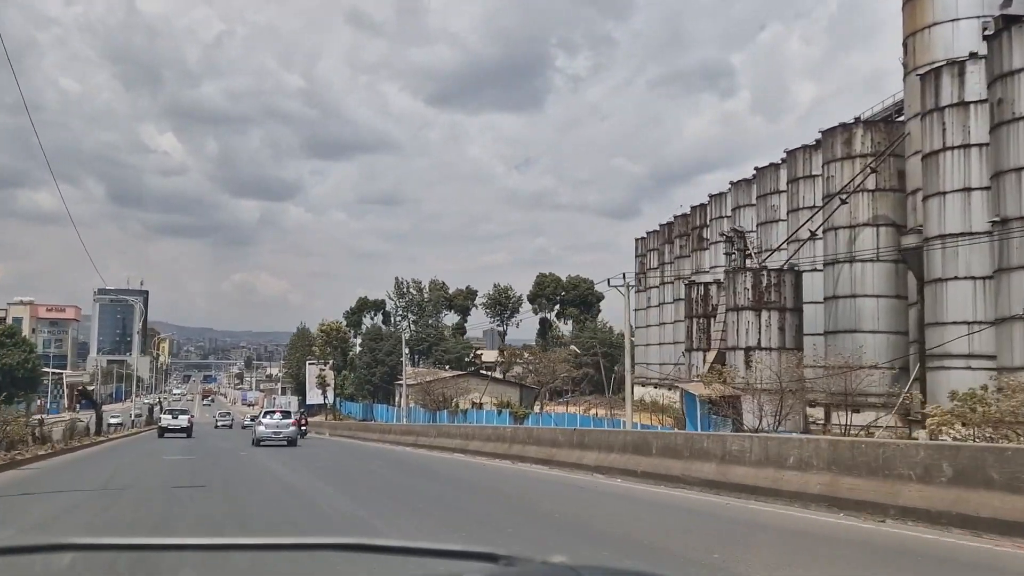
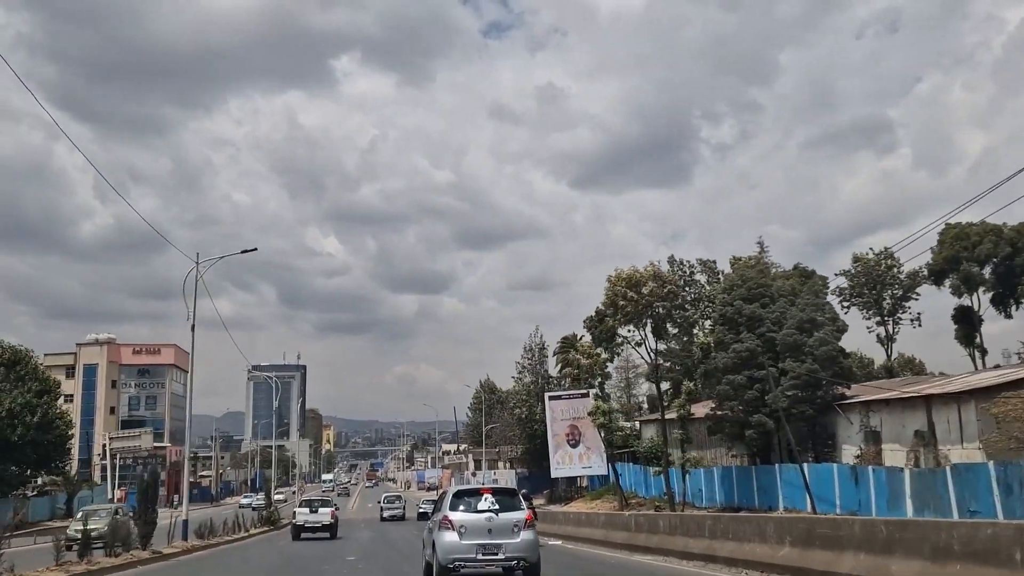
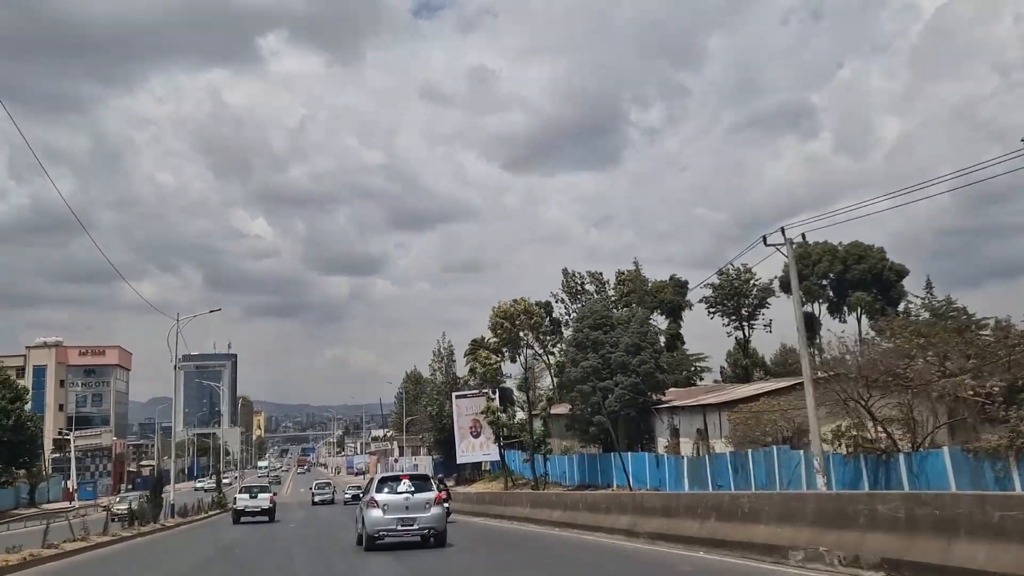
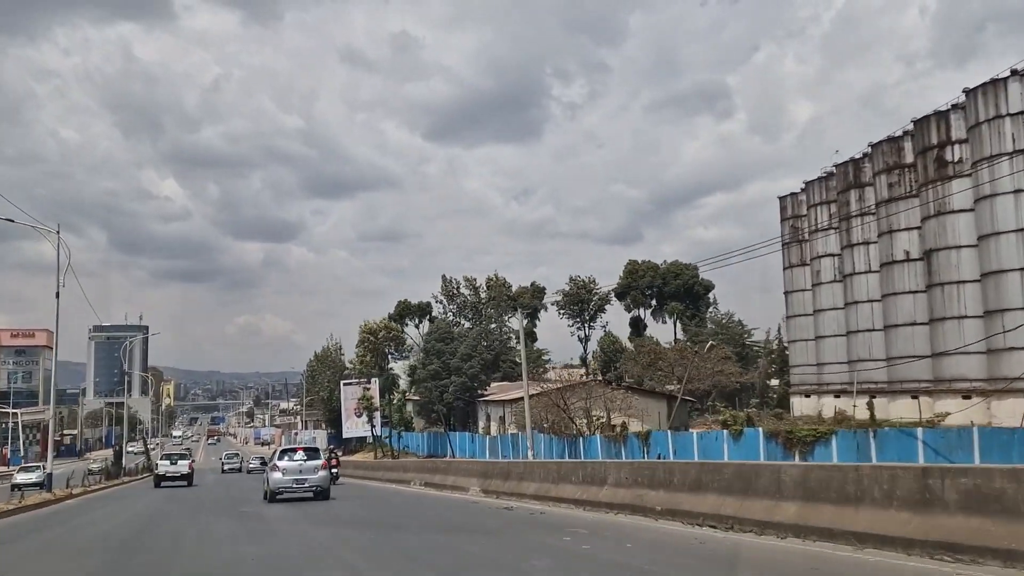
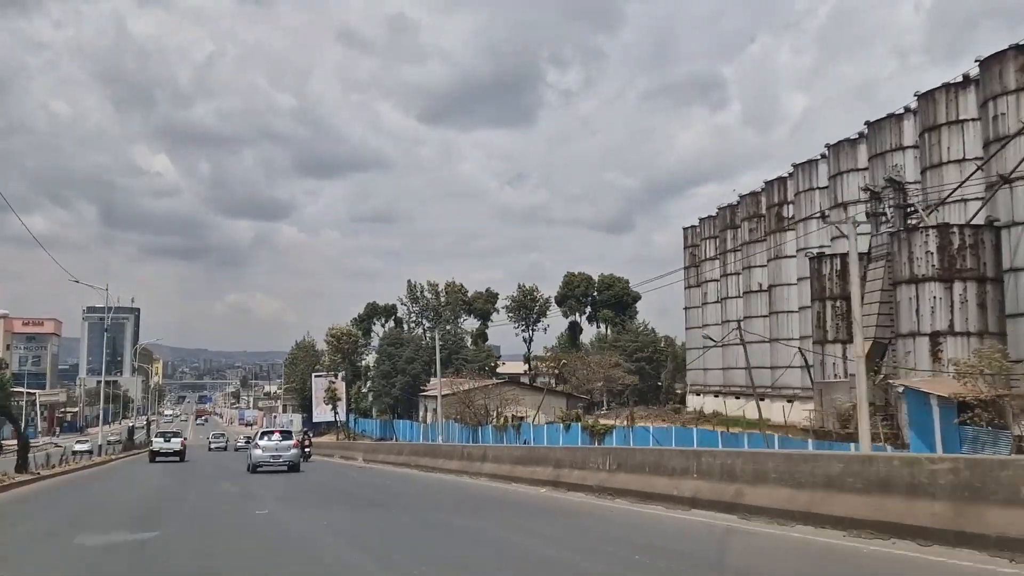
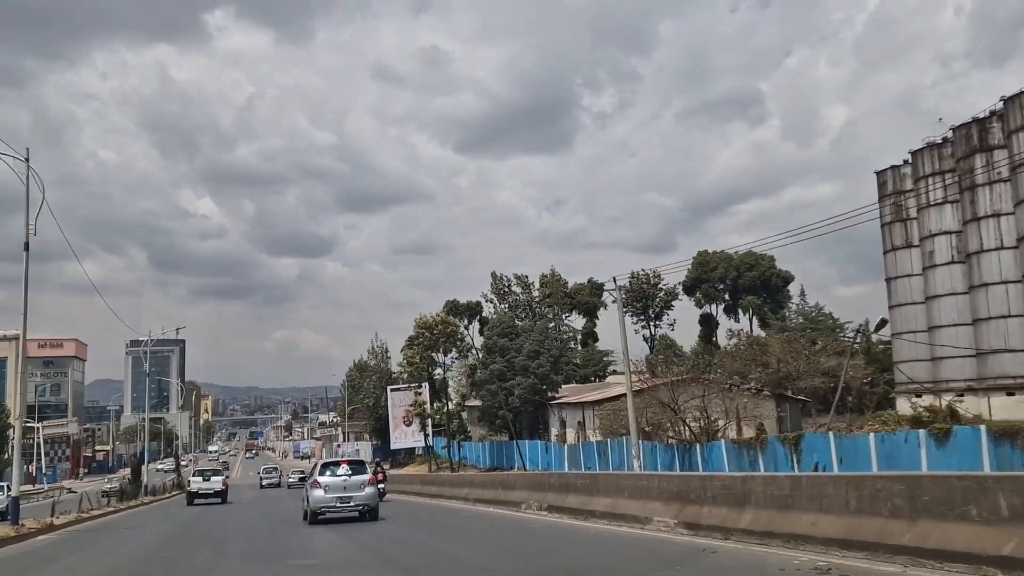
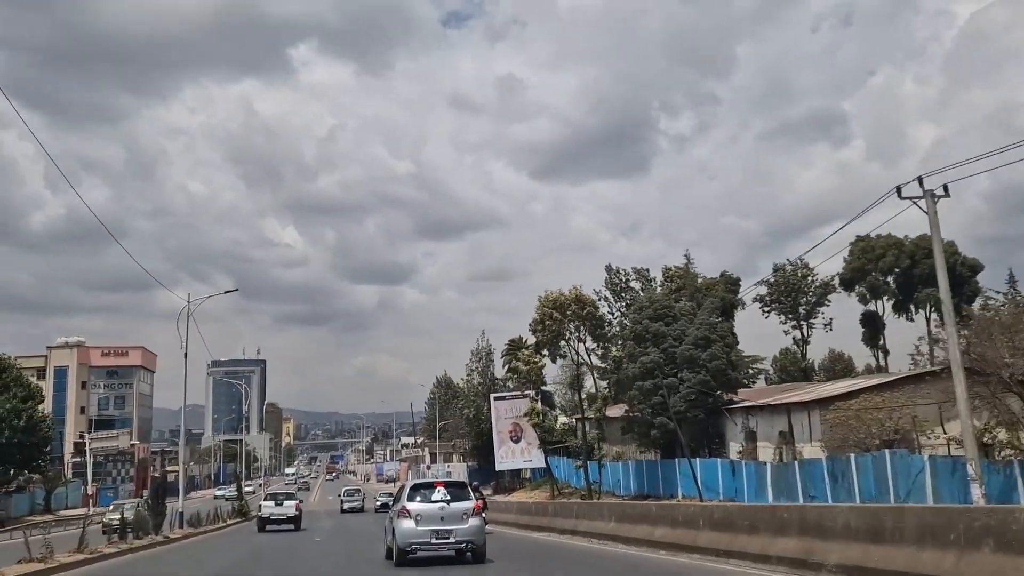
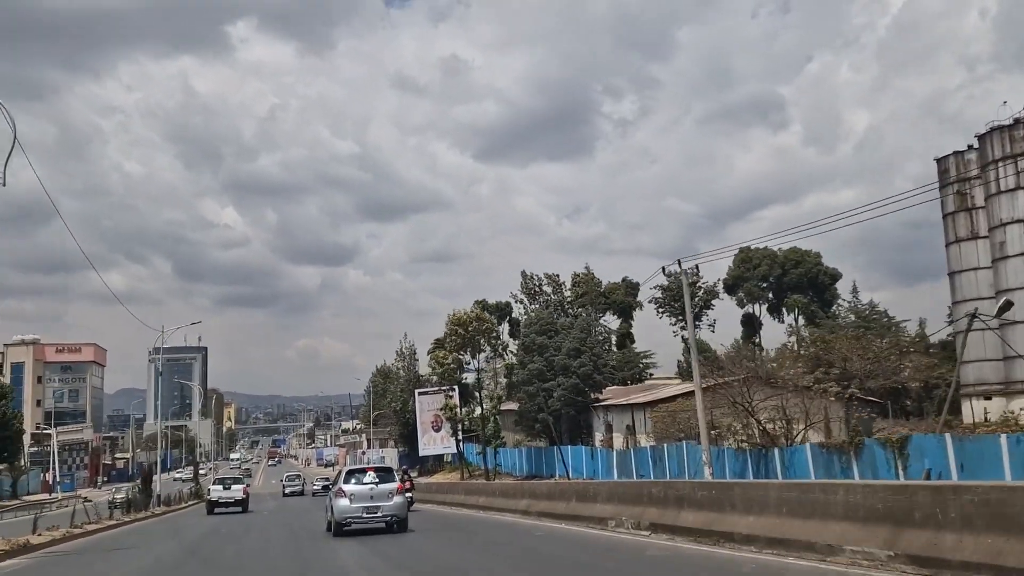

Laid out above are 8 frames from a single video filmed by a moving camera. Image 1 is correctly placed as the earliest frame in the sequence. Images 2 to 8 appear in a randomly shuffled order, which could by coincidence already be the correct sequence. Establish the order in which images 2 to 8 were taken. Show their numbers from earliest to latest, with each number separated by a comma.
5, 4, 6, 8, 3, 7, 2
